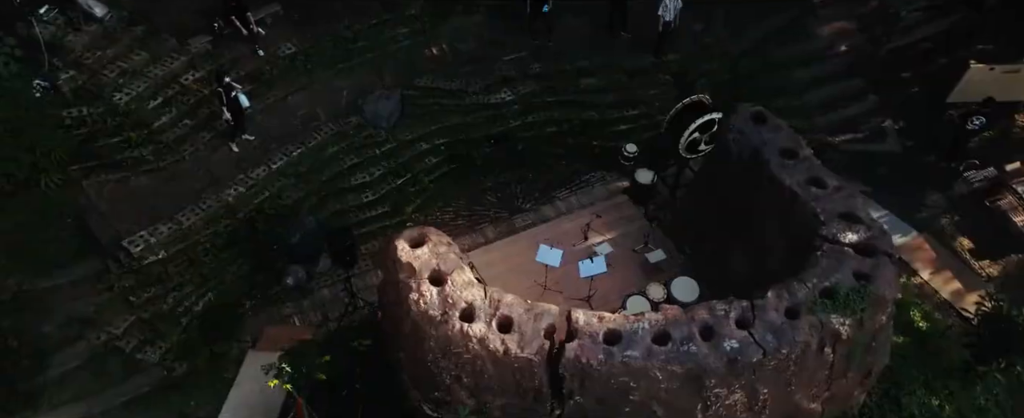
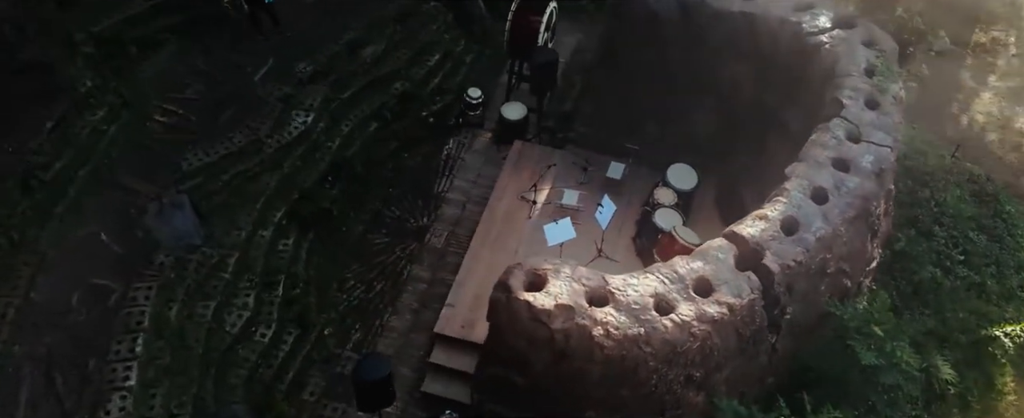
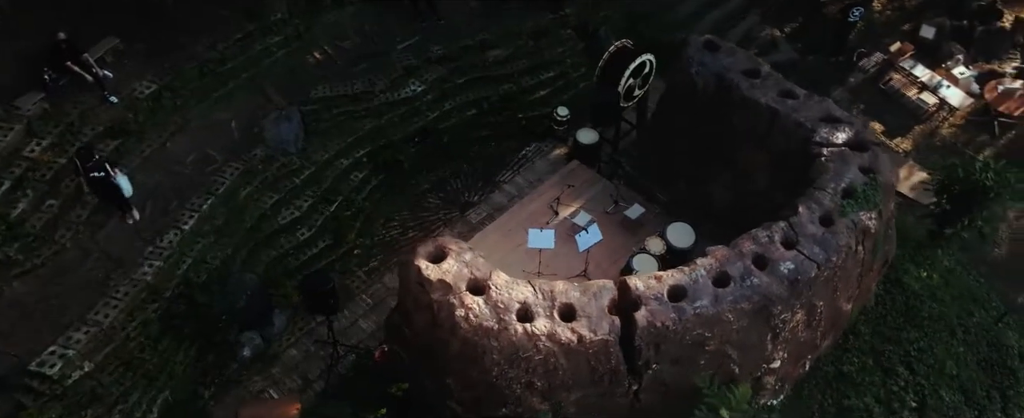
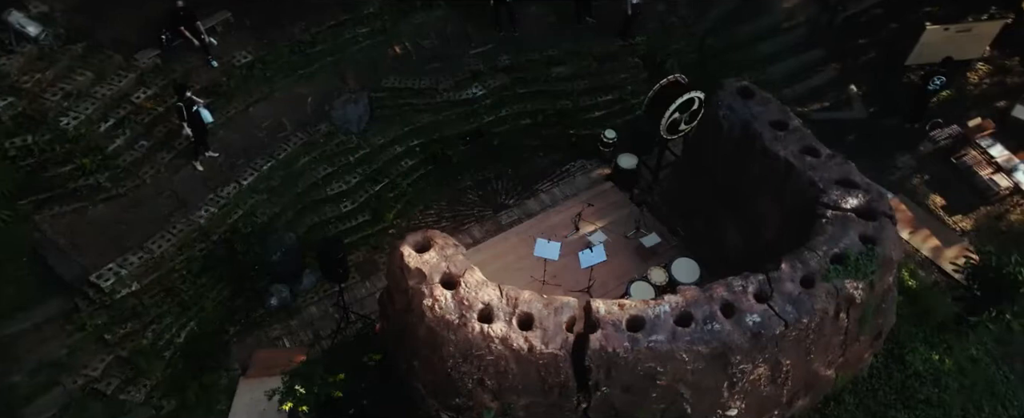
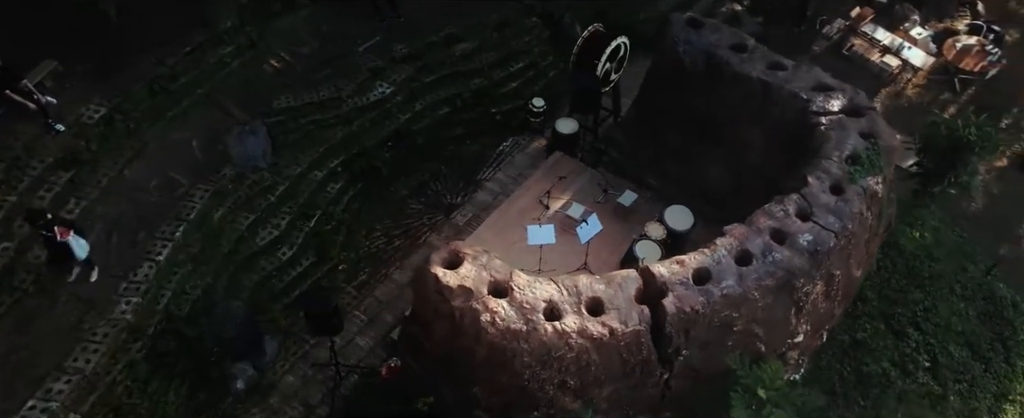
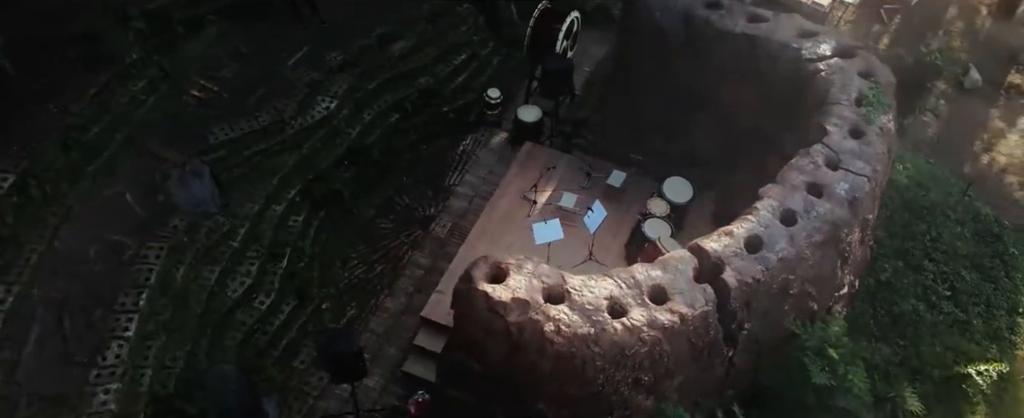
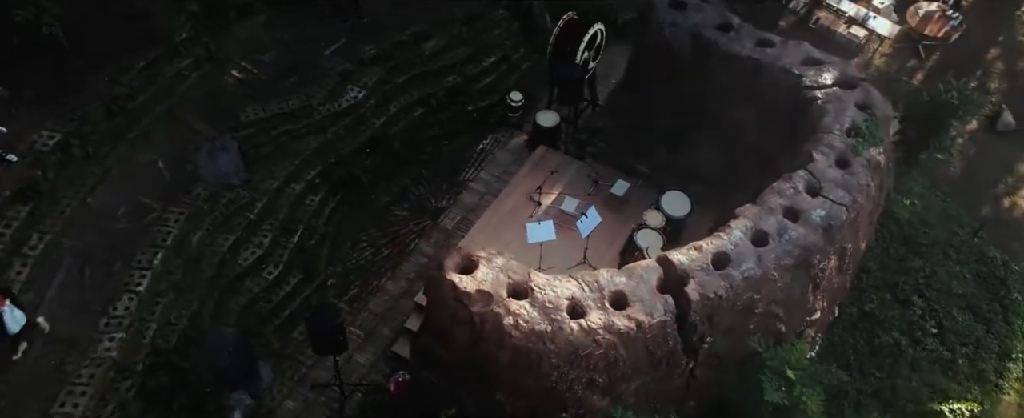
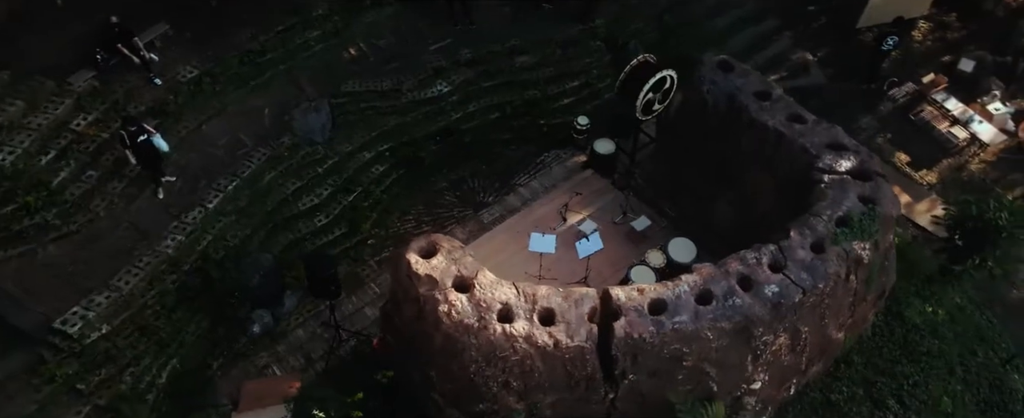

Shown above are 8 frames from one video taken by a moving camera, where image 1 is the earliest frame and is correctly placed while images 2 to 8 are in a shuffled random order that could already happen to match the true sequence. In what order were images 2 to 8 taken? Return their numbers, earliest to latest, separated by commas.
4, 8, 3, 5, 7, 6, 2
